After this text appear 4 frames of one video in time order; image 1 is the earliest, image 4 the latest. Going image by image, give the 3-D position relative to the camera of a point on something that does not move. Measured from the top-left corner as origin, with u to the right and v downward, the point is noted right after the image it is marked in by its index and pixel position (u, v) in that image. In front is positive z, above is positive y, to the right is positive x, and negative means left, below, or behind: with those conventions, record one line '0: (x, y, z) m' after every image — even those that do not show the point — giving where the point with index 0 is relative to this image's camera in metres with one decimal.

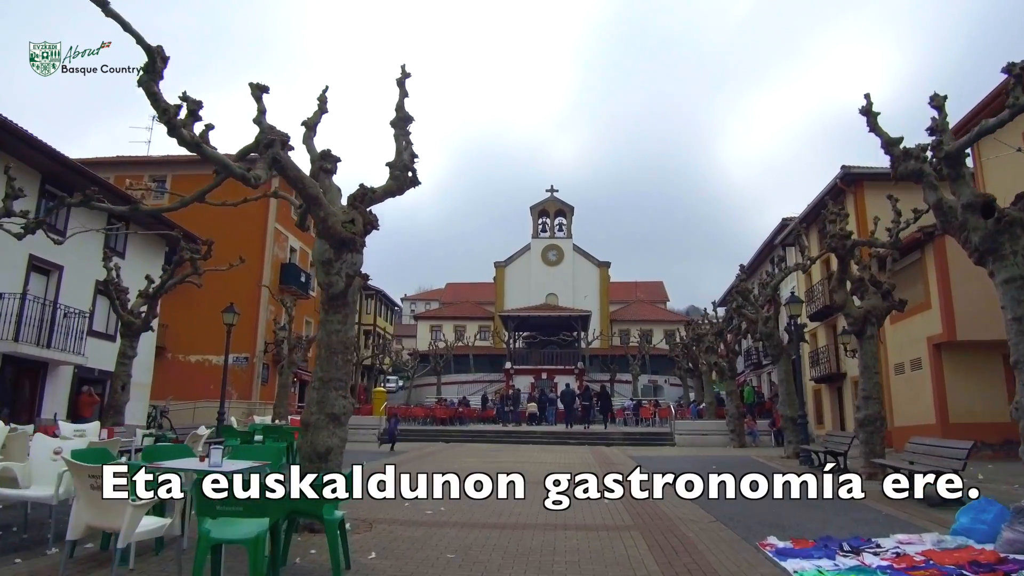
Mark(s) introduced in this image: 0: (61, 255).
0: (-12.0, +0.9, +19.2) m
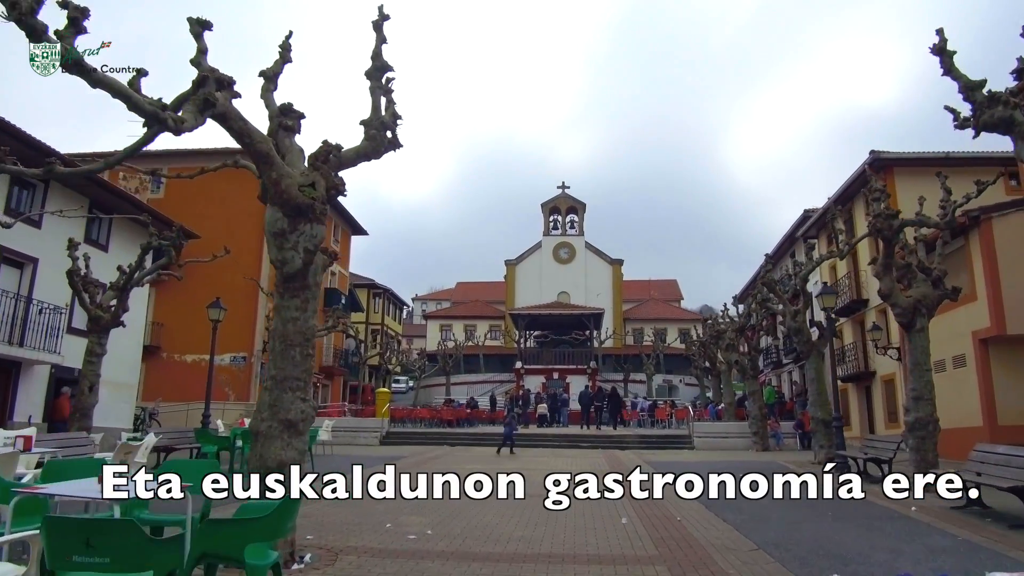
0: (-11.9, +1.0, +18.0) m
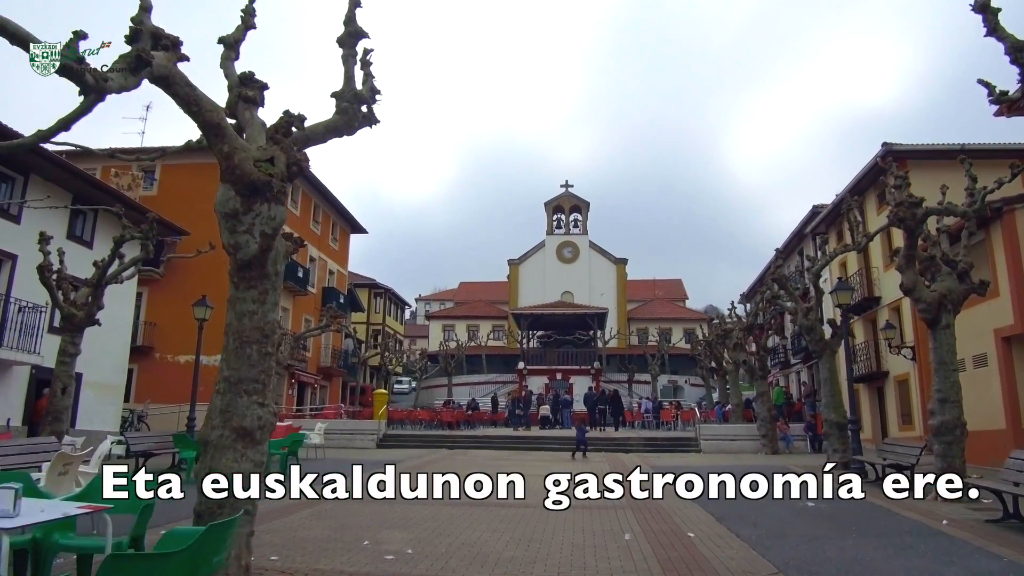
0: (-11.9, +1.1, +17.2) m
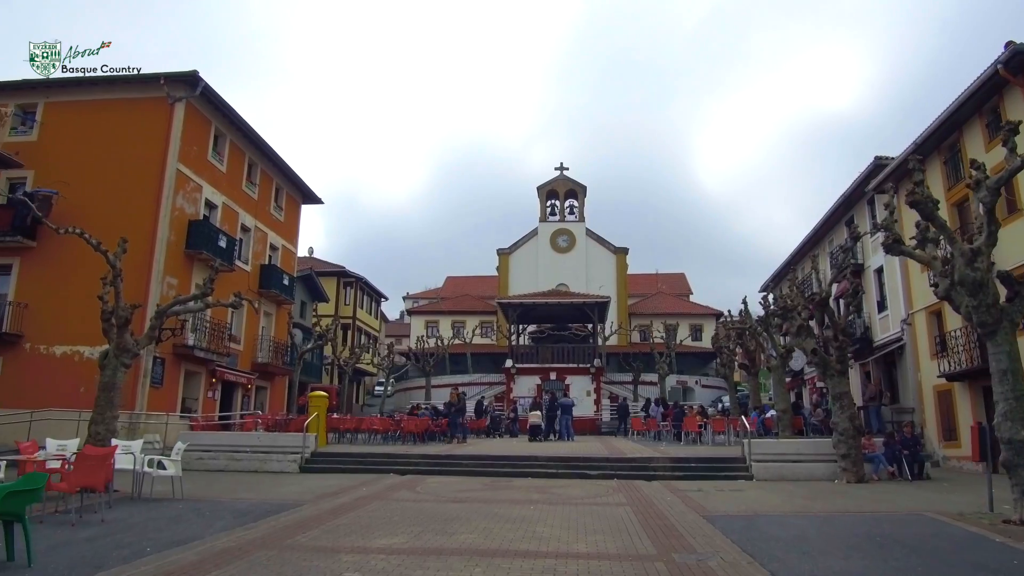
0: (-12.5, +2.1, +10.2) m
